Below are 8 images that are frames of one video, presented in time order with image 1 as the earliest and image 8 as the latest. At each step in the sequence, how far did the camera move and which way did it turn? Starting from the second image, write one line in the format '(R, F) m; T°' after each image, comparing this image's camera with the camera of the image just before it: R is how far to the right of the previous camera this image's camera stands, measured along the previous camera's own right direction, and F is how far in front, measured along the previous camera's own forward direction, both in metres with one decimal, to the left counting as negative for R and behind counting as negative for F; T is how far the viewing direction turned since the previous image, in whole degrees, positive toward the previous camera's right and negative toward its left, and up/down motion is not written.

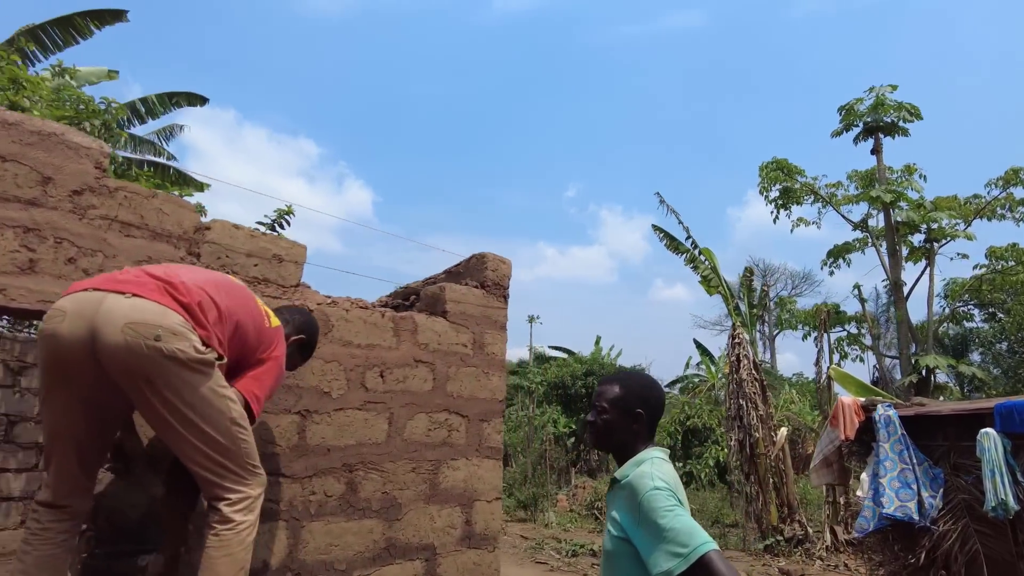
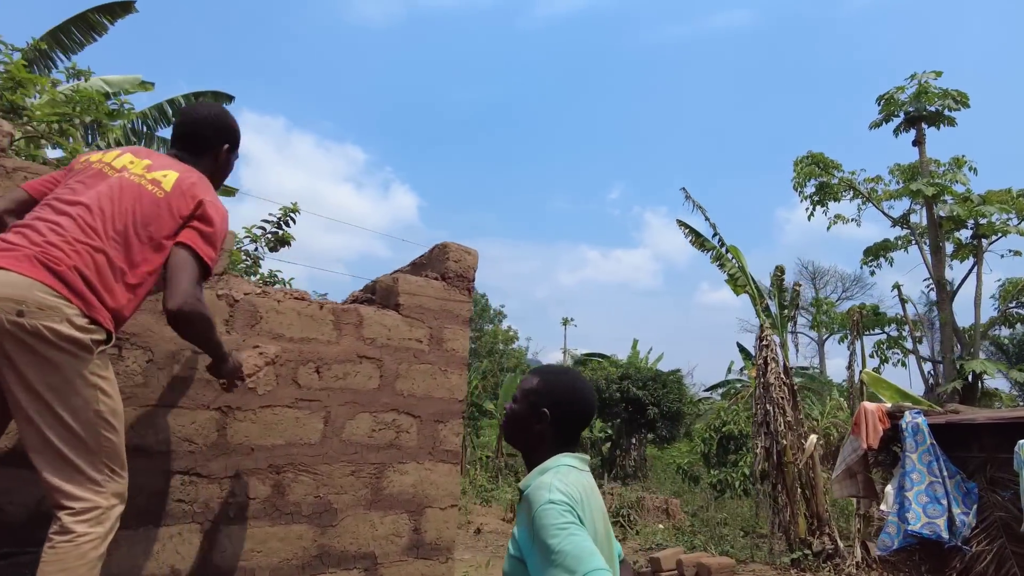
(+0.4, +0.2) m; -4°
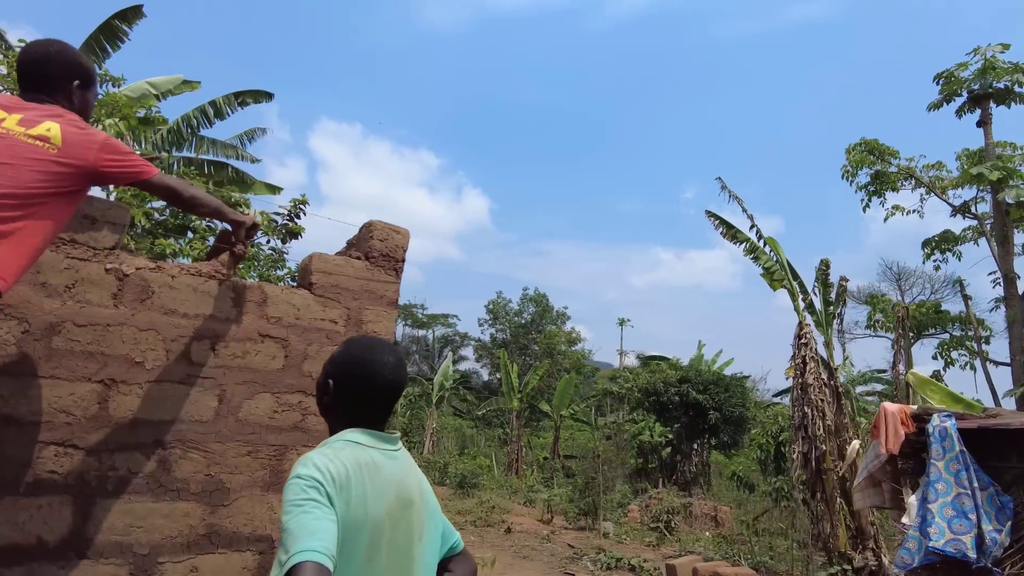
(+0.7, +0.2) m; -7°
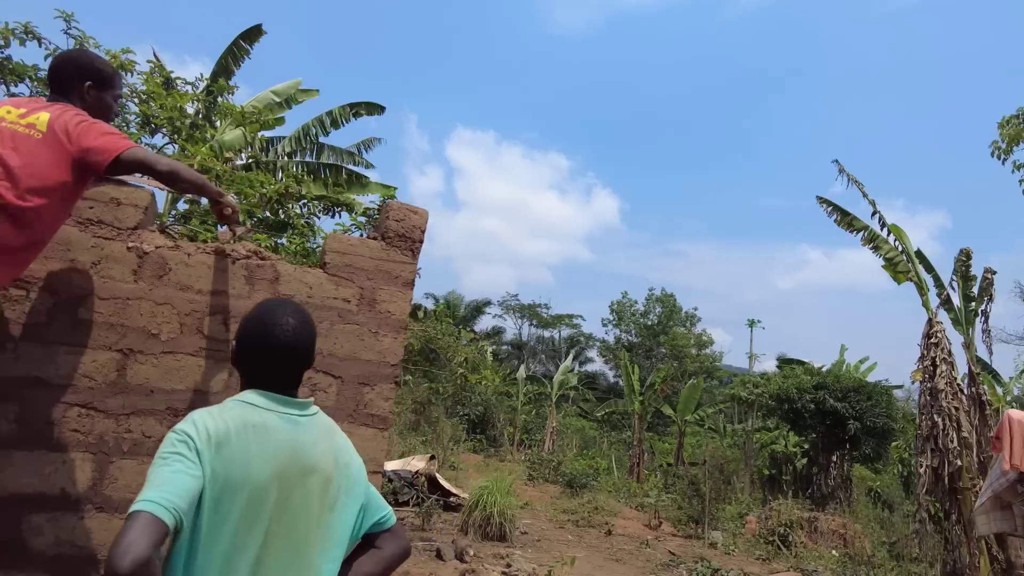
(+0.5, +0.2) m; -12°
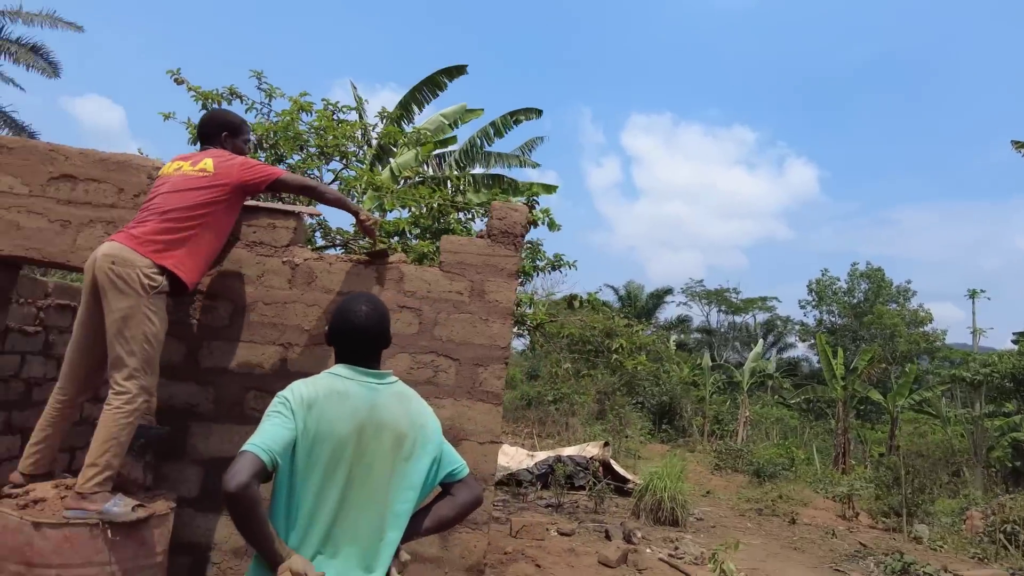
(+0.5, -0.2) m; -16°
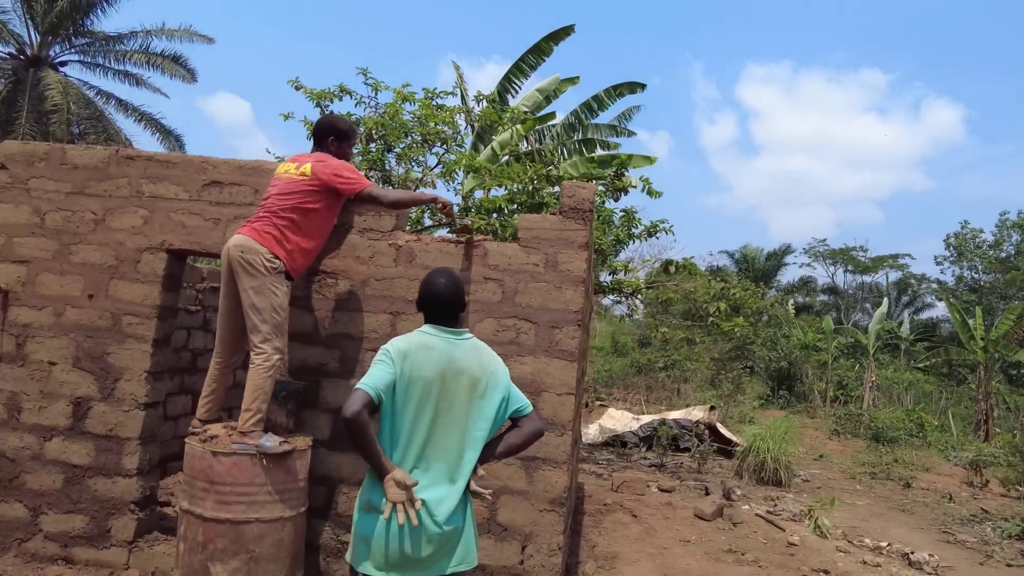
(+0.2, -0.5) m; -10°
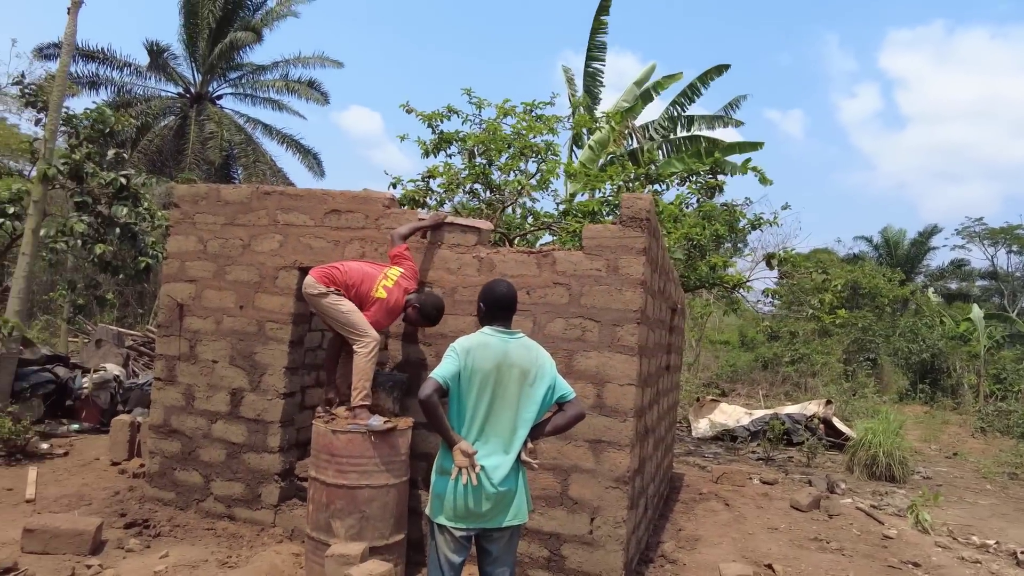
(+0.4, -0.5) m; -11°
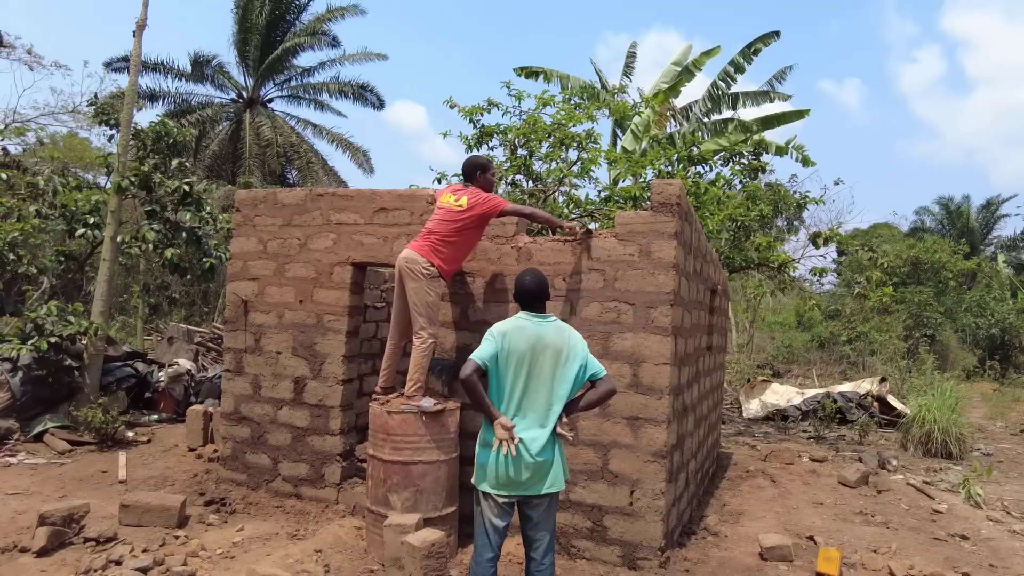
(+0.1, -0.2) m; -4°
